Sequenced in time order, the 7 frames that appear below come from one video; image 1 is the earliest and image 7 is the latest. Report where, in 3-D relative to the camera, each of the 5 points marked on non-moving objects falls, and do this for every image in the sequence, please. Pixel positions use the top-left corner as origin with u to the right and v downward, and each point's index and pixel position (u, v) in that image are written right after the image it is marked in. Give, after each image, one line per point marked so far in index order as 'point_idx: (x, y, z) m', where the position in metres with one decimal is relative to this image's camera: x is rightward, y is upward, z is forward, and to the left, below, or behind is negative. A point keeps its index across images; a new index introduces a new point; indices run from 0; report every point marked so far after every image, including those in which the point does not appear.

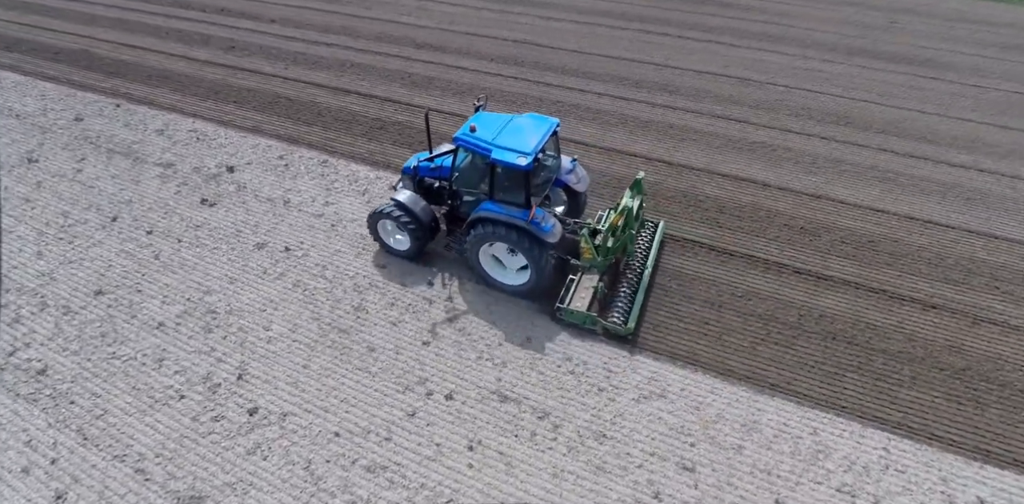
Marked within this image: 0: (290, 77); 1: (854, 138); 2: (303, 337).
0: (-4.4, +3.5, +11.9) m
1: (+5.9, +2.0, +10.6) m
2: (-2.5, -1.0, +7.2) m
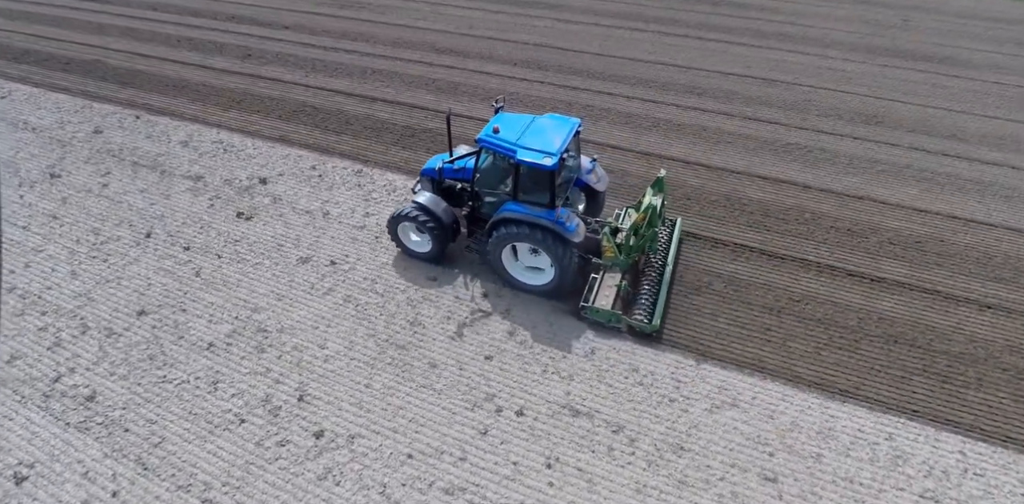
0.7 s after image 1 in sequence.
0: (-3.9, +3.2, +11.6) m
1: (+6.5, +2.0, +10.6) m
2: (-1.7, -1.2, +7.0) m
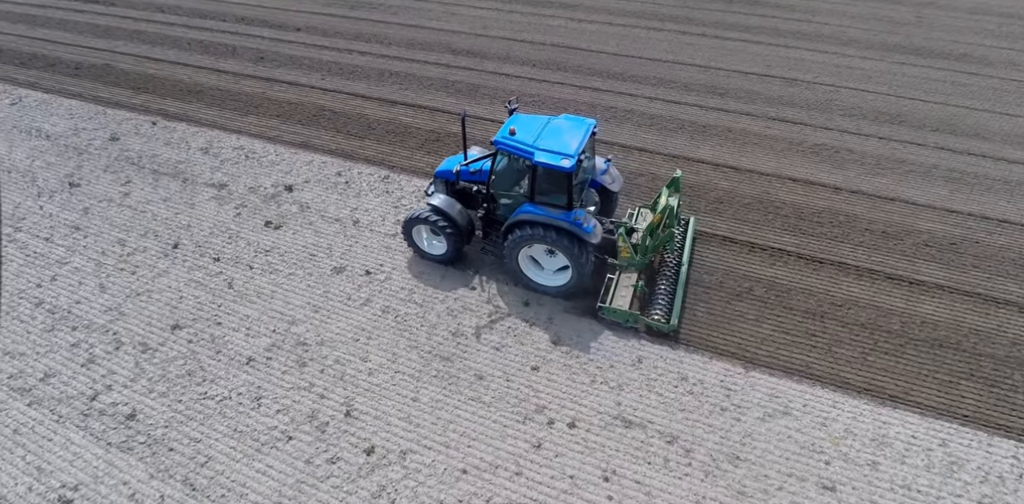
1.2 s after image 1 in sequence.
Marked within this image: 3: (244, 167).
0: (-3.5, +3.1, +11.4) m
1: (+7.0, +2.0, +10.5) m
2: (-1.2, -1.3, +6.8) m
3: (-4.2, +1.3, +9.5) m
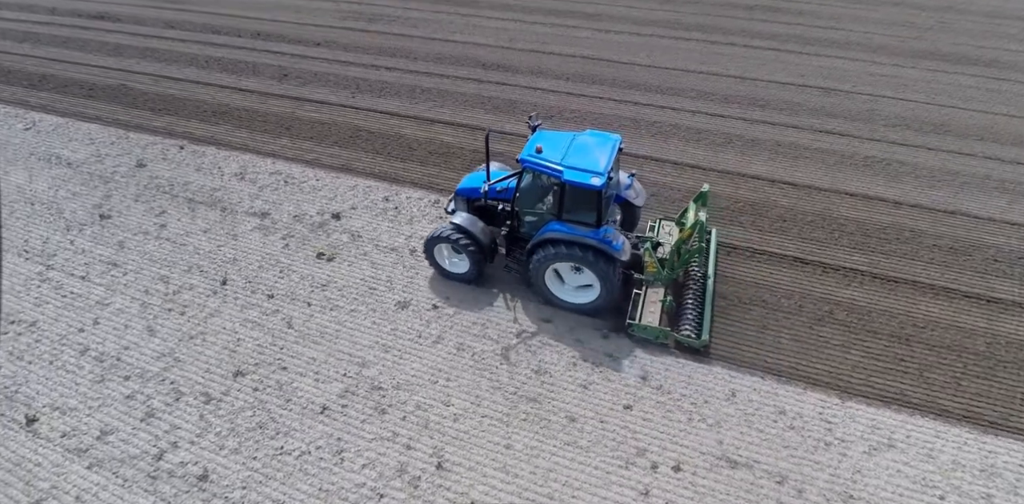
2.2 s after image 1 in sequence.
0: (-2.8, +2.7, +10.9) m
1: (+7.7, +1.8, +10.5) m
2: (-0.2, -1.7, +6.5) m
3: (-3.4, +0.9, +9.1) m
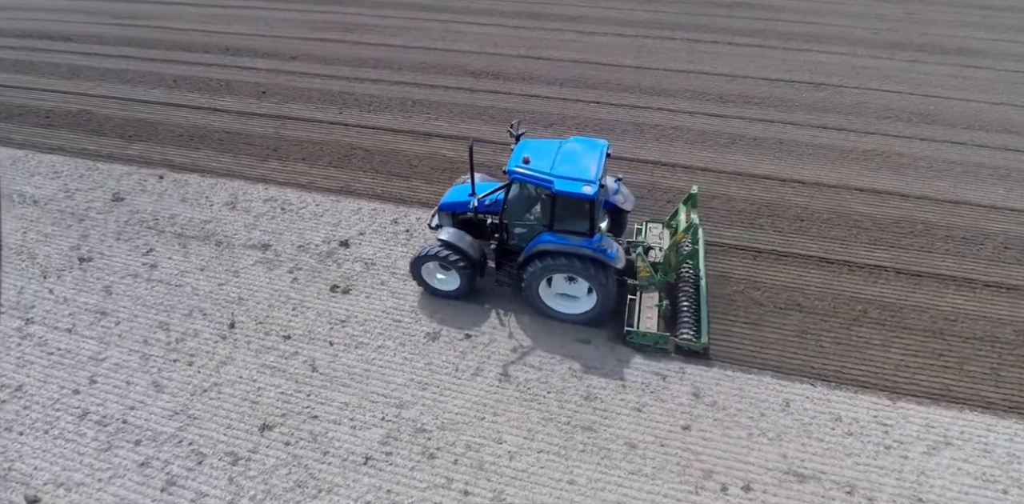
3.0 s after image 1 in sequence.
0: (-2.8, +2.2, +10.4) m
1: (+7.7, +2.1, +10.7) m
2: (+0.4, -1.9, +6.1) m
3: (-3.2, +0.4, +8.4) m
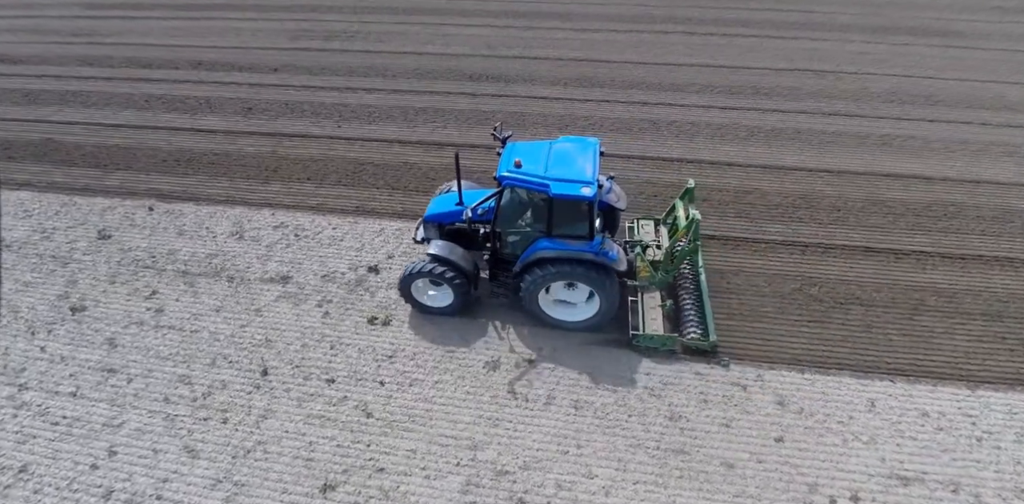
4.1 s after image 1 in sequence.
0: (-2.6, +1.9, +9.6) m
1: (+7.9, +2.4, +10.8) m
2: (+1.2, -2.1, +5.6) m
3: (-2.7, 0.0, +7.6) m
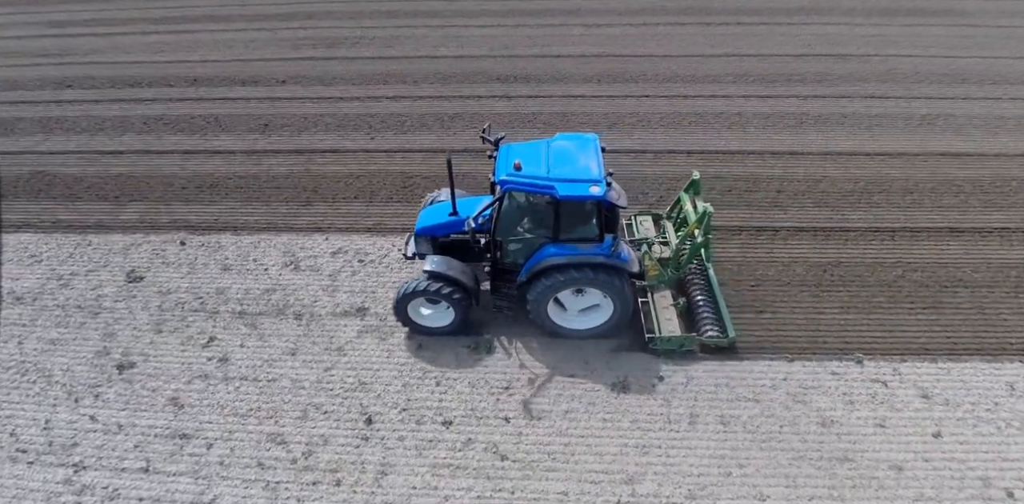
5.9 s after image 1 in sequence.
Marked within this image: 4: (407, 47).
0: (-1.8, +1.5, +8.8) m
1: (+8.4, +2.9, +10.9) m
2: (+2.6, -2.0, +5.1) m
3: (-1.6, -0.3, +6.8) m
4: (-2.1, +3.9, +11.5) m
